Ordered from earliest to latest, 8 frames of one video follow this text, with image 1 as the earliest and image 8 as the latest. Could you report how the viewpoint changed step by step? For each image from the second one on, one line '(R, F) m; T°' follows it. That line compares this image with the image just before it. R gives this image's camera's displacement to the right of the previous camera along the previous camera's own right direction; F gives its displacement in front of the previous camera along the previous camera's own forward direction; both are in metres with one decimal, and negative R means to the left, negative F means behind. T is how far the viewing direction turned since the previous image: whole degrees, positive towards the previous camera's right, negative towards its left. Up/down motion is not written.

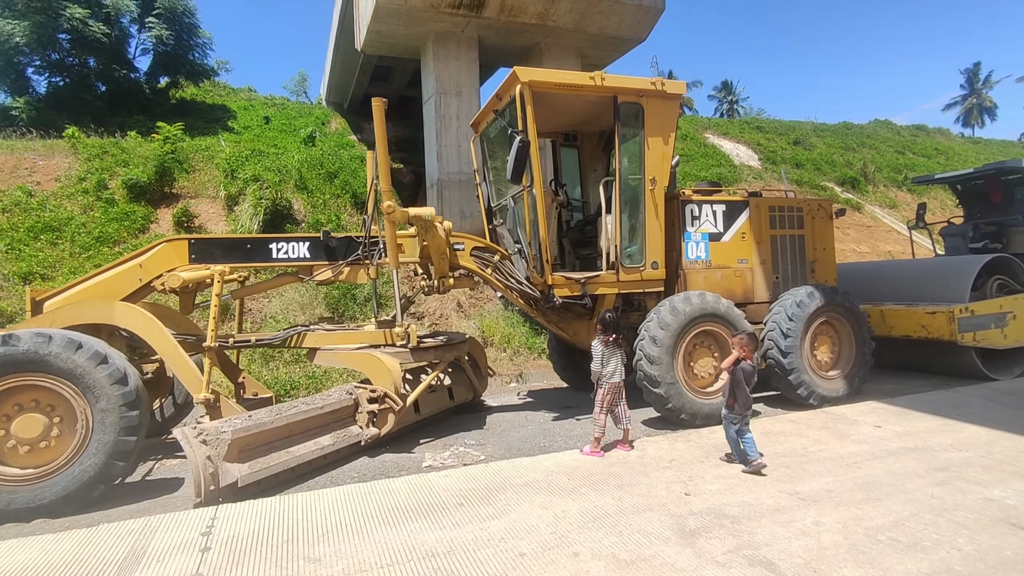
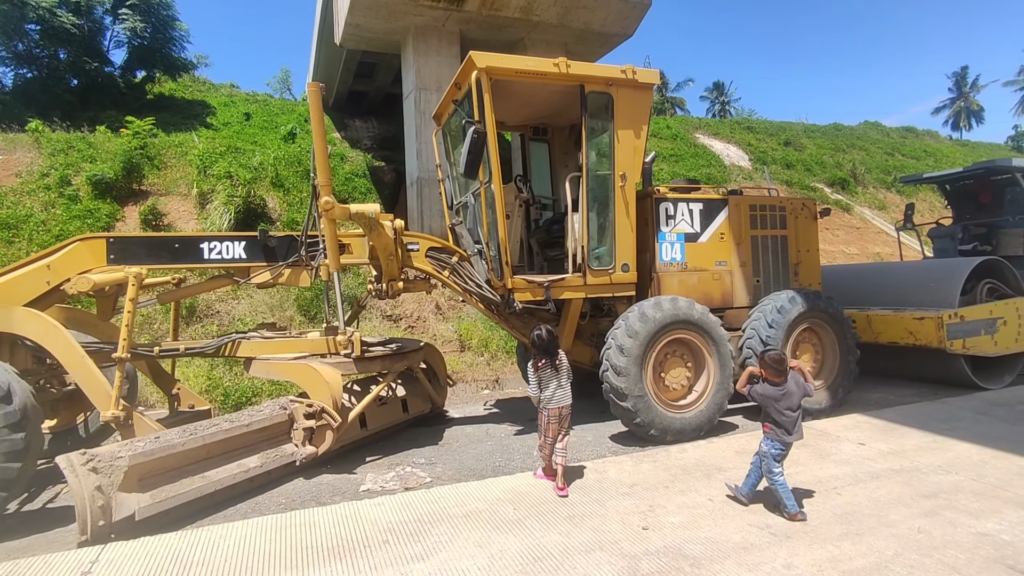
(+0.3, +0.4) m; +1°
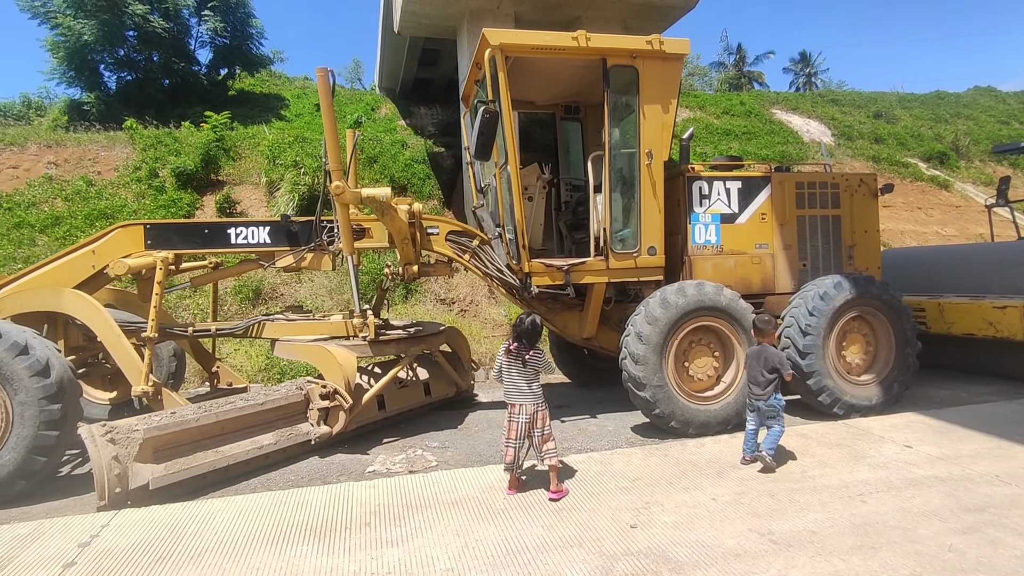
(+0.5, +0.1) m; -7°
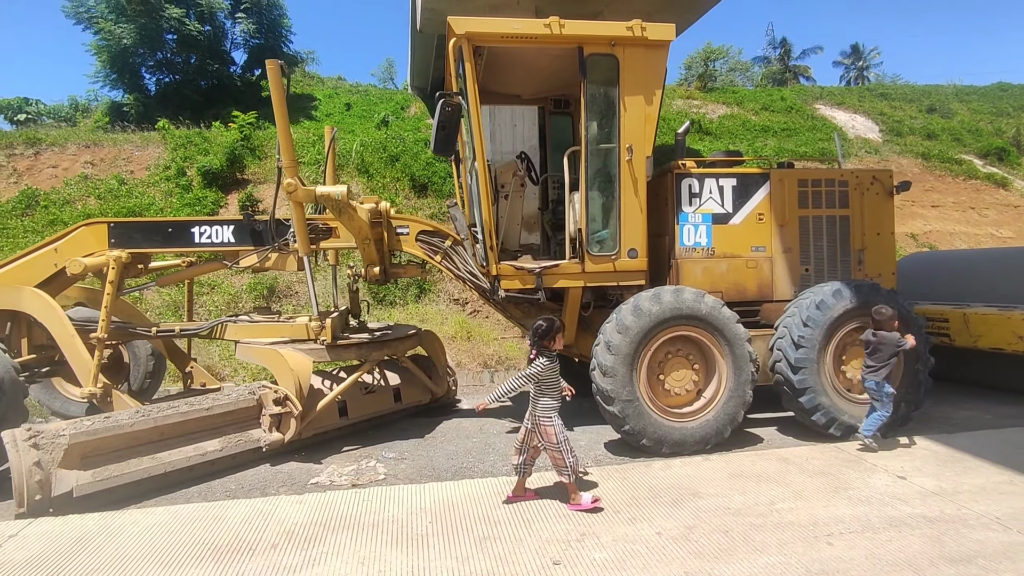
(+0.6, +0.3) m; -4°
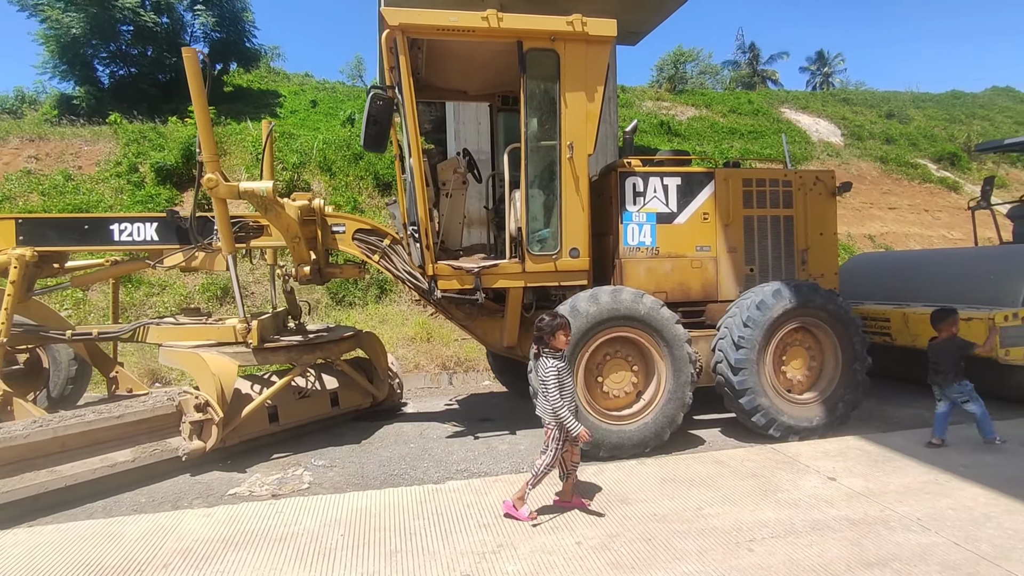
(+0.3, +0.1) m; +2°
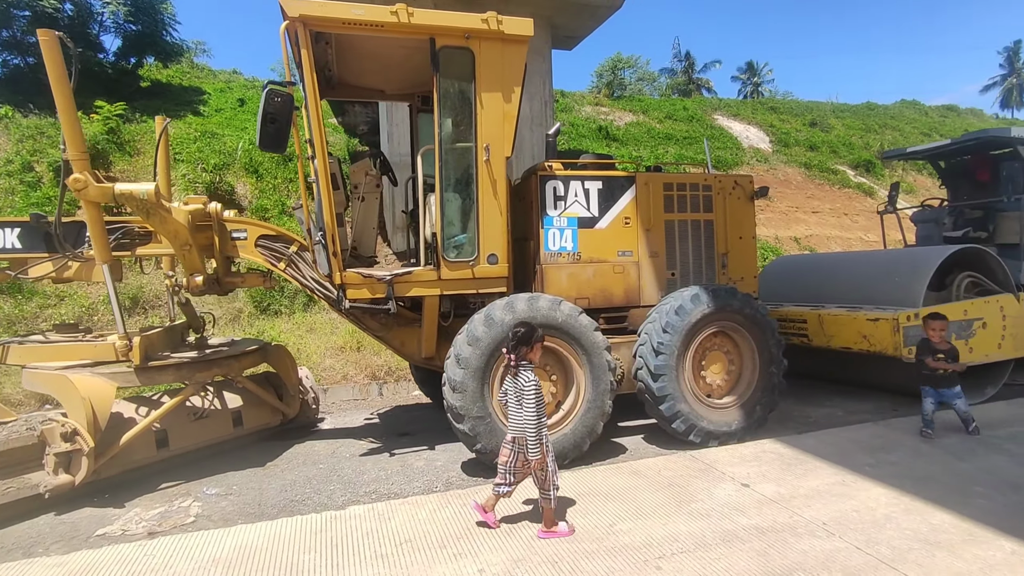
(+0.2, +0.2) m; +5°
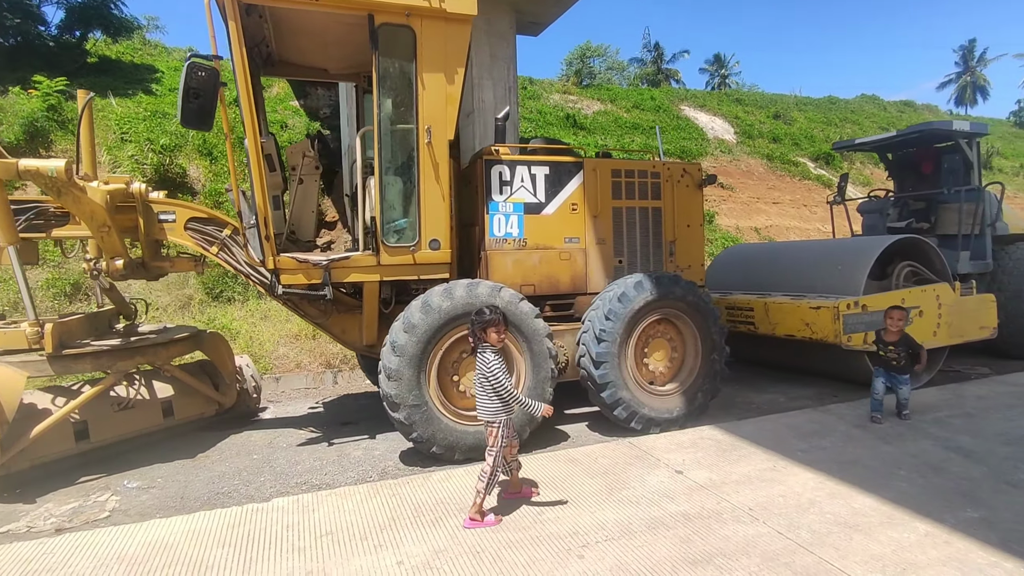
(+0.2, +0.1) m; +3°
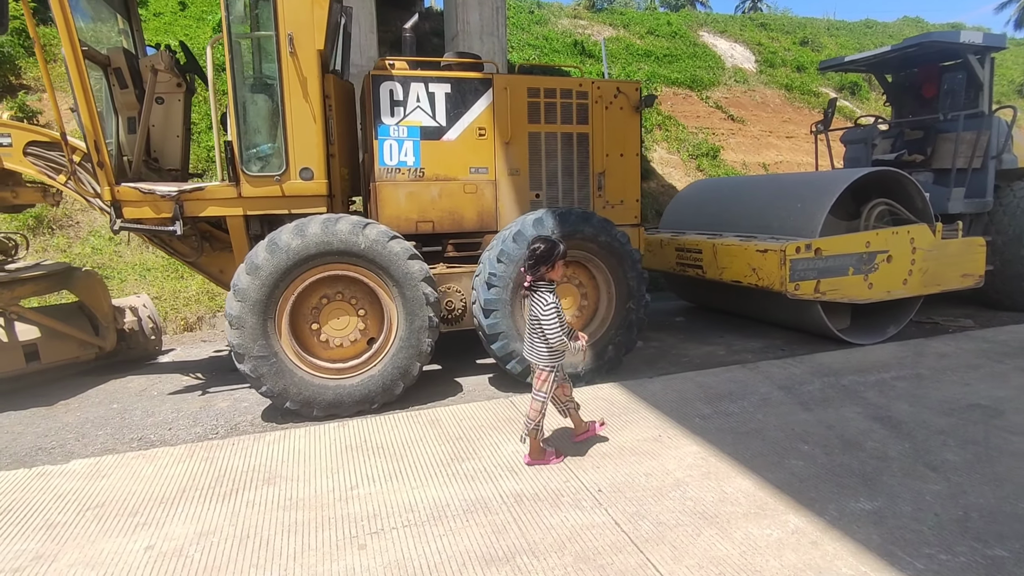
(+1.0, +0.6) m; -2°
